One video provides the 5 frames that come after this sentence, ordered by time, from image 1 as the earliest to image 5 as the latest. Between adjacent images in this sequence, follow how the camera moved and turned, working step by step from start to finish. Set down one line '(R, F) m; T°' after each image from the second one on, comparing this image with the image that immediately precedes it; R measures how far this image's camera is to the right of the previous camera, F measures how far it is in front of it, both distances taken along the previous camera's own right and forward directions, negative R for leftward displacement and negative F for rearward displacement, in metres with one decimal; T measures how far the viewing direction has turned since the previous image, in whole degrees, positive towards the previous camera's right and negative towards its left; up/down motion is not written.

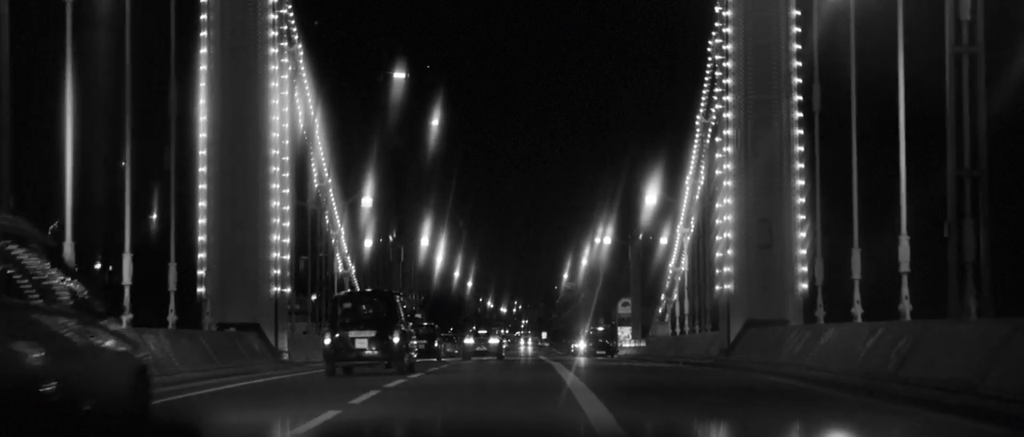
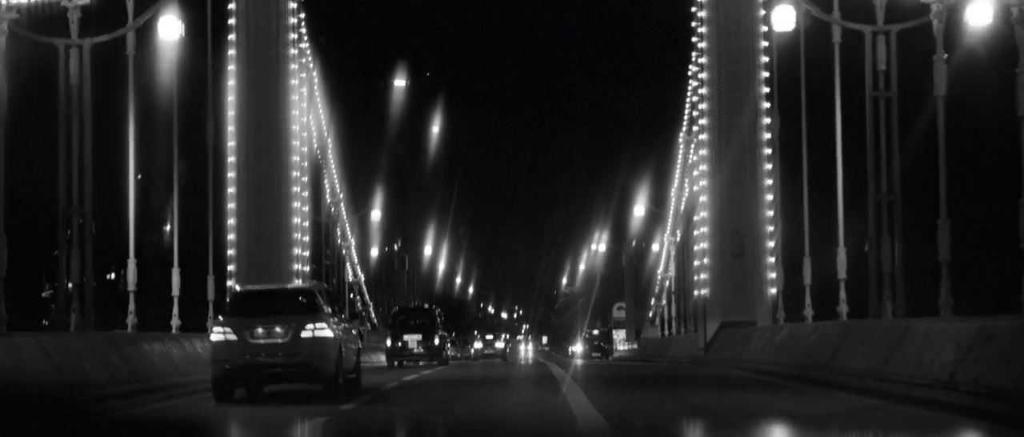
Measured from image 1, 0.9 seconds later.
(+0.1, -2.9) m; 0°
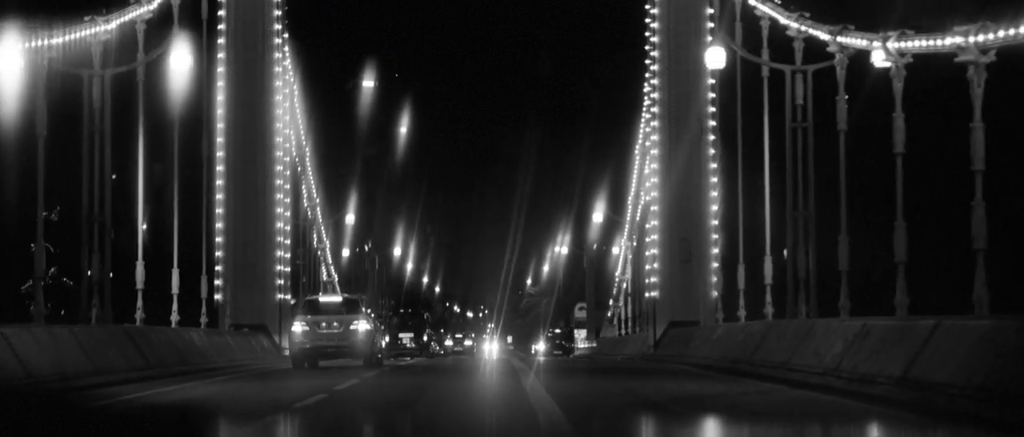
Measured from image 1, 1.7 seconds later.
(0.0, -2.6) m; +1°
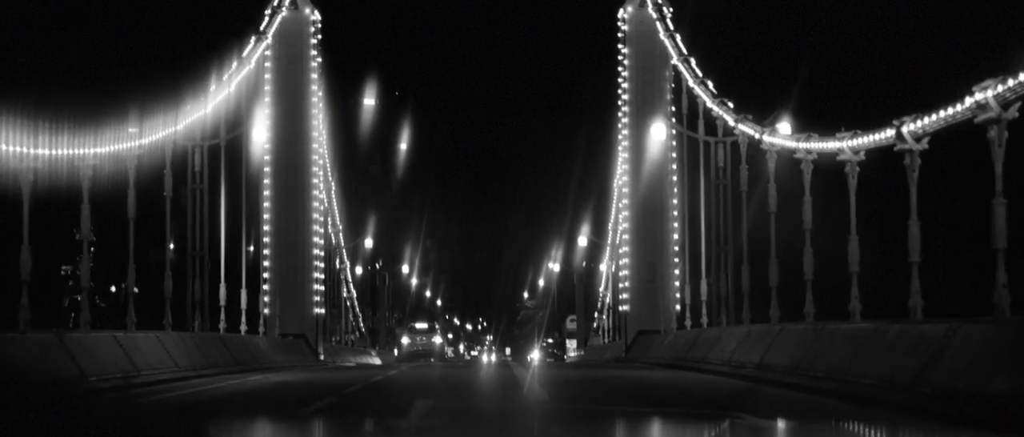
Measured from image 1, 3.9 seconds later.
(+0.1, -6.7) m; 0°
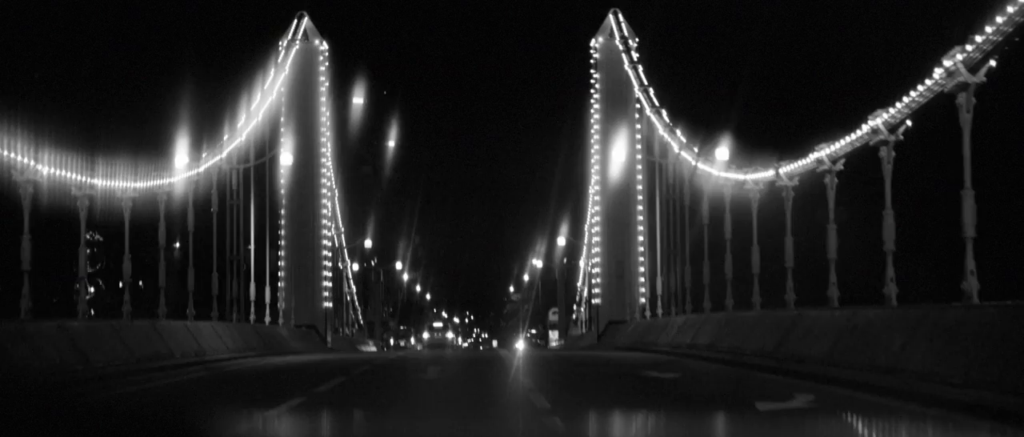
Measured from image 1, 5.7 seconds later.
(0.0, -5.2) m; +1°
